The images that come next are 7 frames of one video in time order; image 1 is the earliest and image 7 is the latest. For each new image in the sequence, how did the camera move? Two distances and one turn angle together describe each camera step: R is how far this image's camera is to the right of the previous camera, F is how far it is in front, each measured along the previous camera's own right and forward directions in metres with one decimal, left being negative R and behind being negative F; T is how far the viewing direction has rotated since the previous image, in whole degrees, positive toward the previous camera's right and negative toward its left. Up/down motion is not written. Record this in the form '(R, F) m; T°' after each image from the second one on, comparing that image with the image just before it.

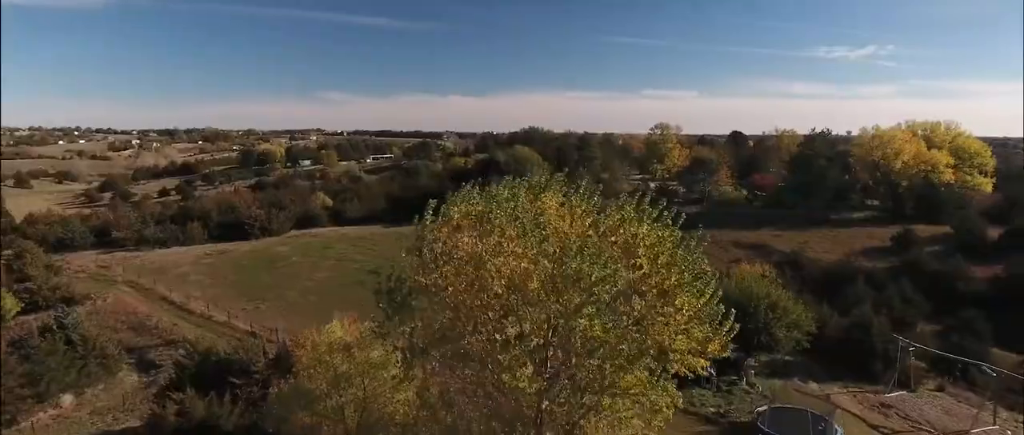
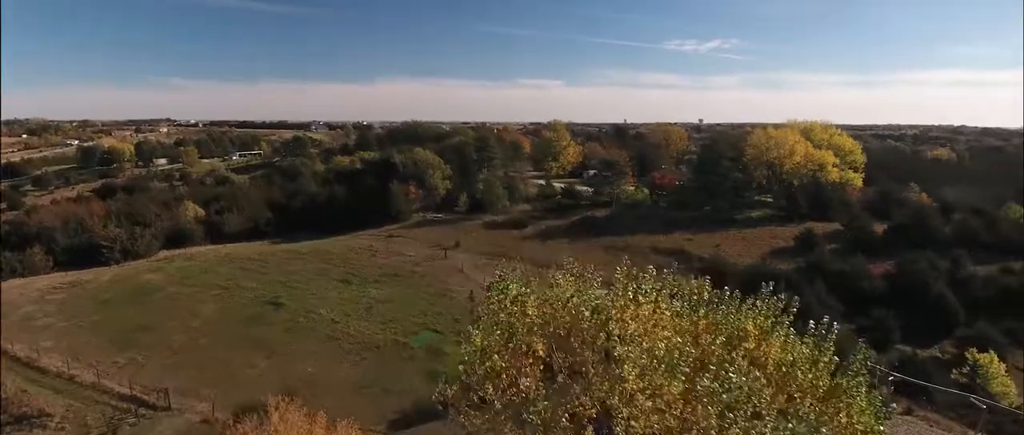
(-0.6, +0.8) m; +11°
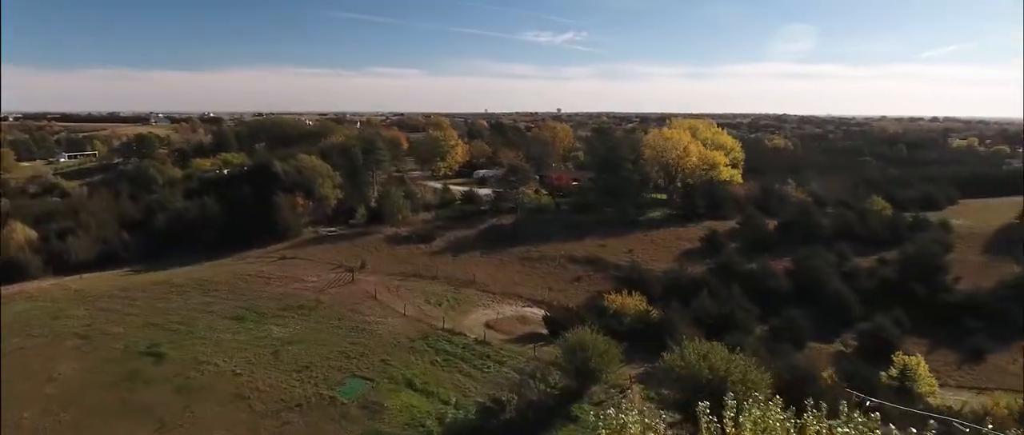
(-0.7, +0.8) m; +12°
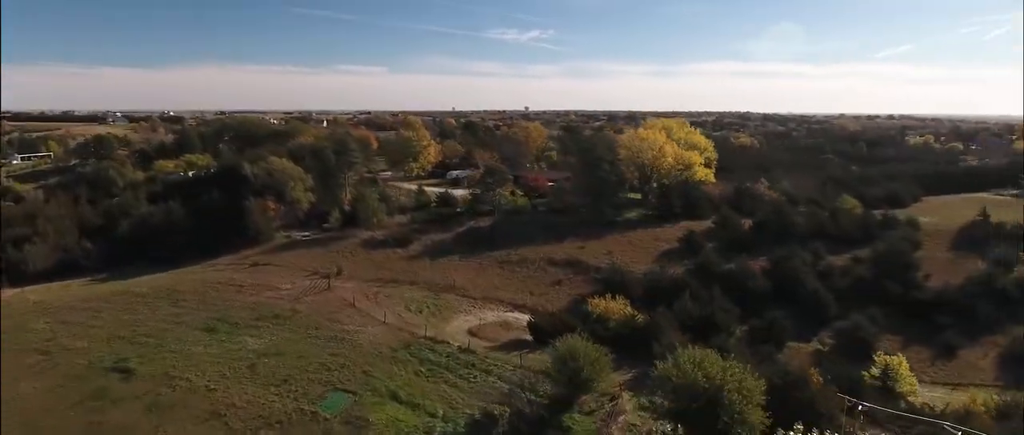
(+1.0, -3.1) m; -18°
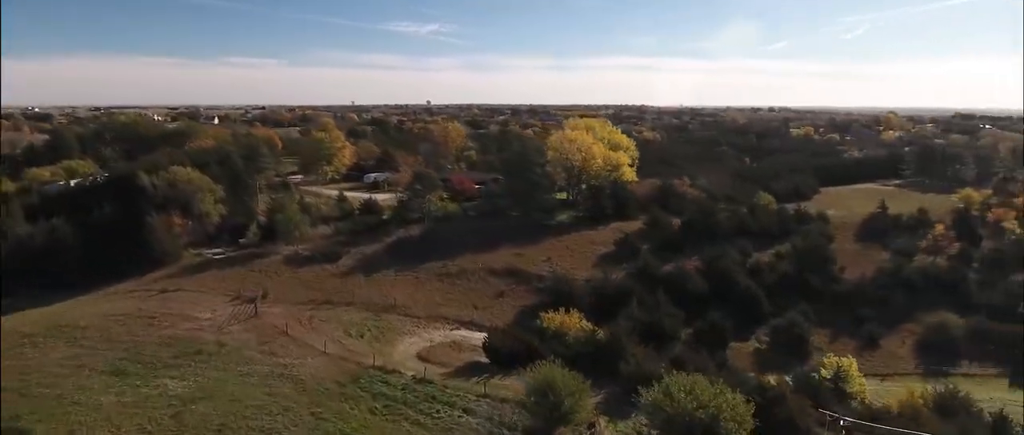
(-1.4, +1.3) m; +8°
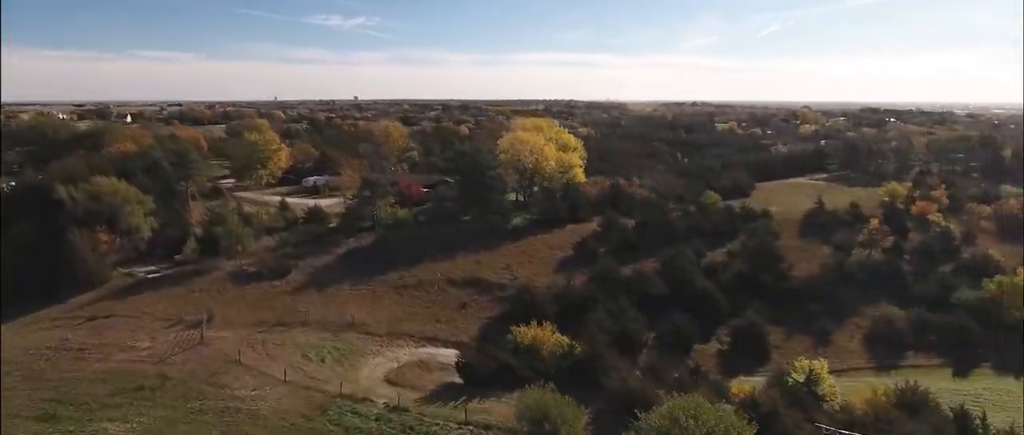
(-1.2, +1.0) m; +6°
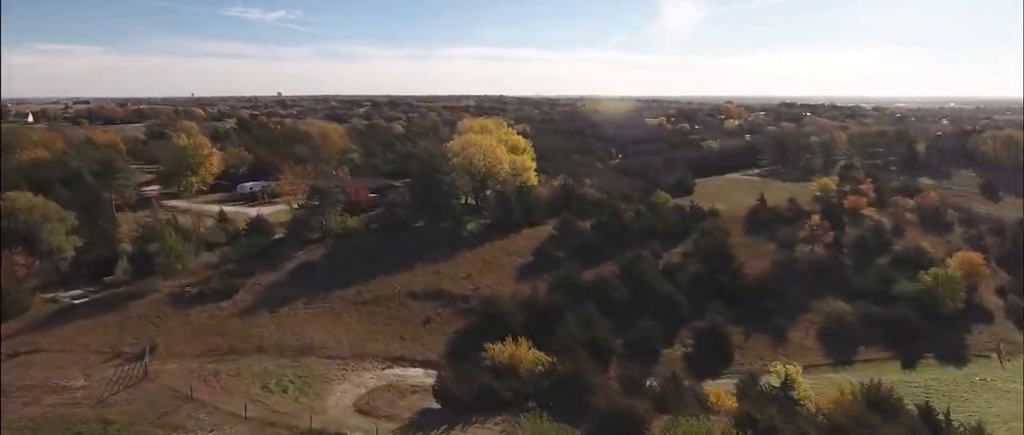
(-1.2, +1.0) m; +6°
